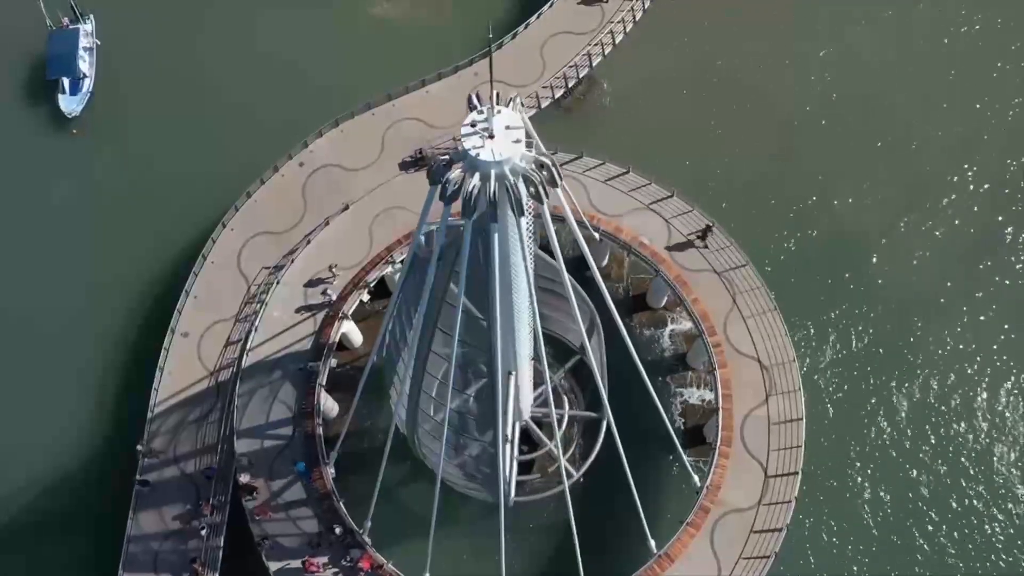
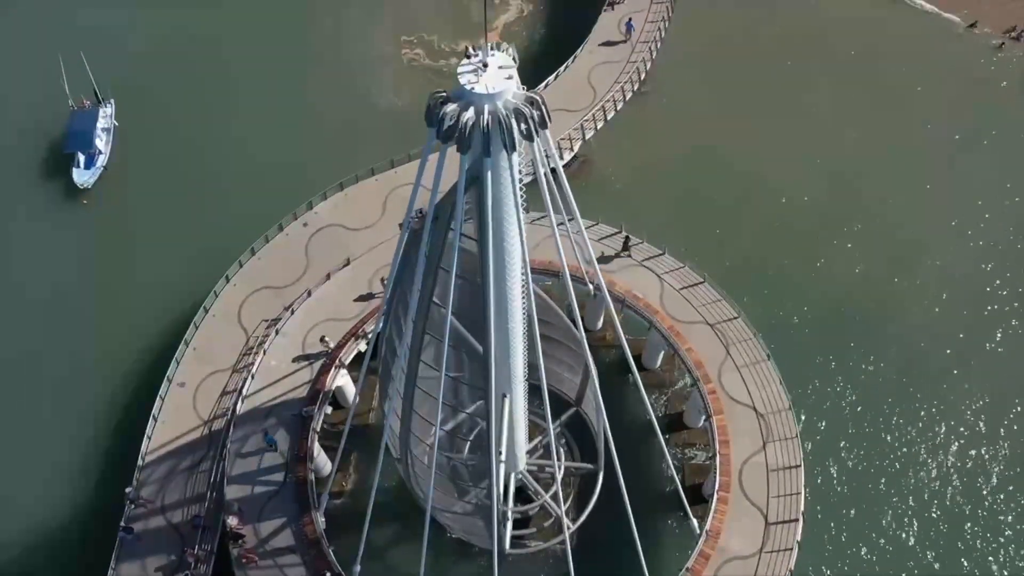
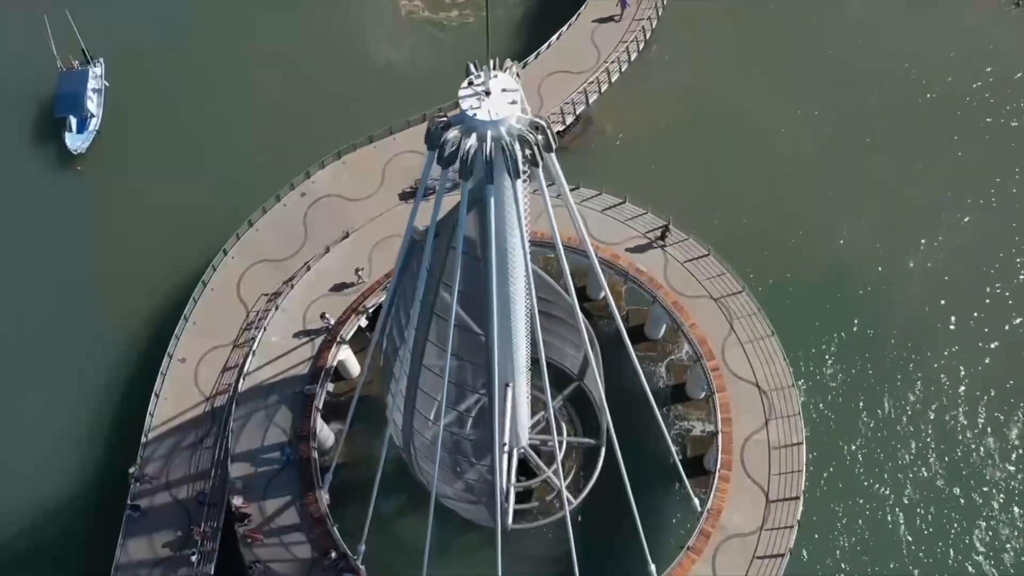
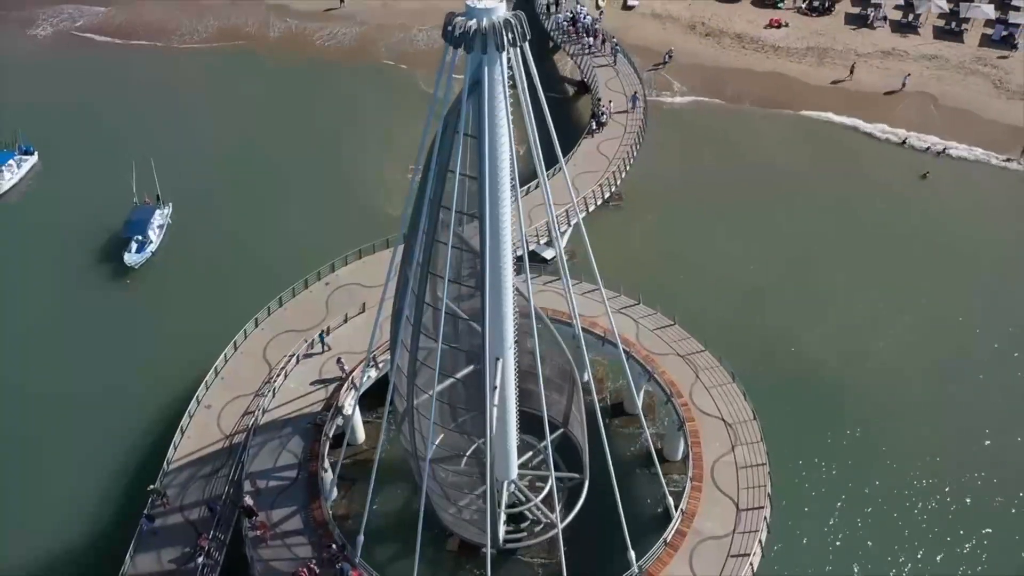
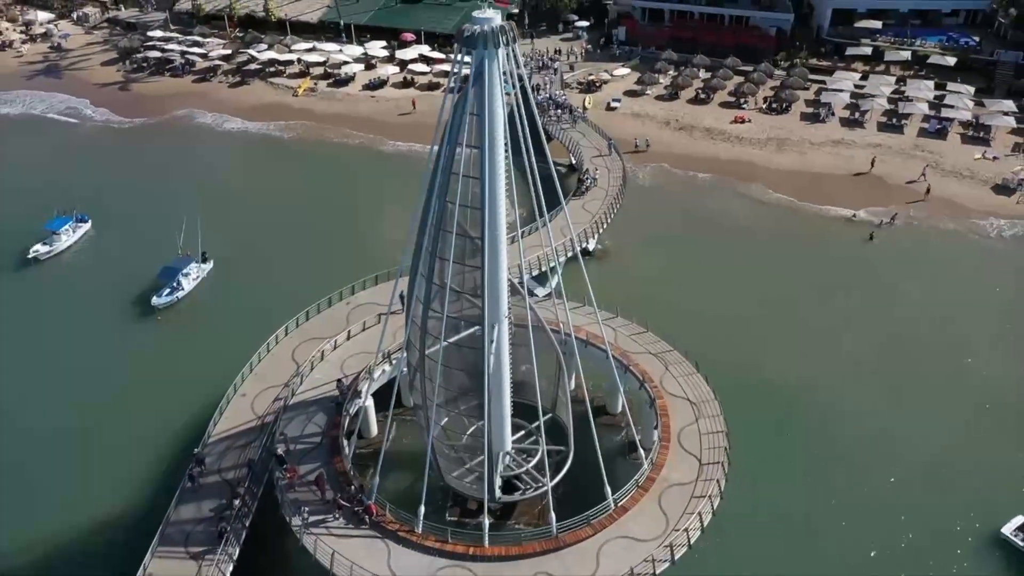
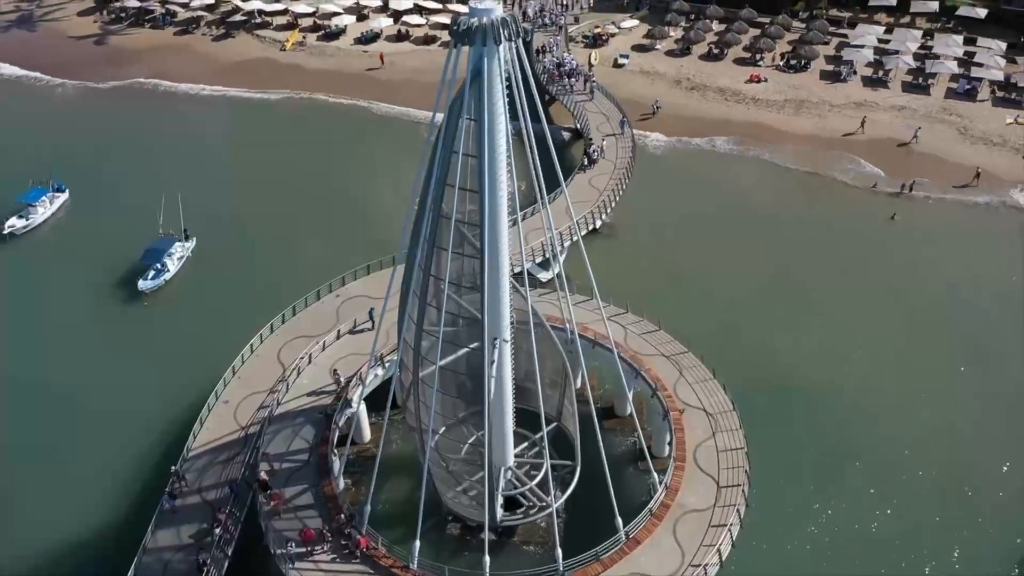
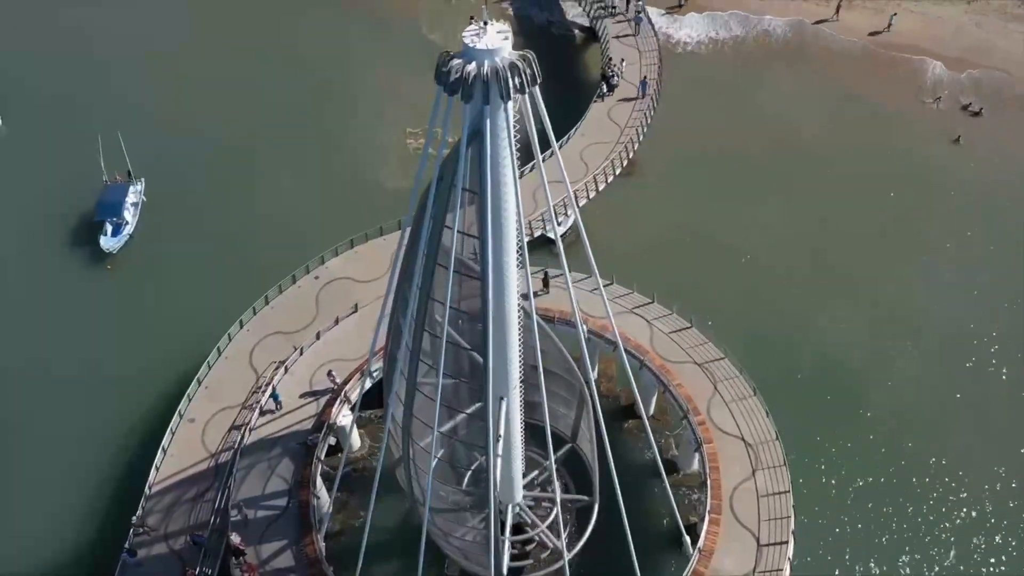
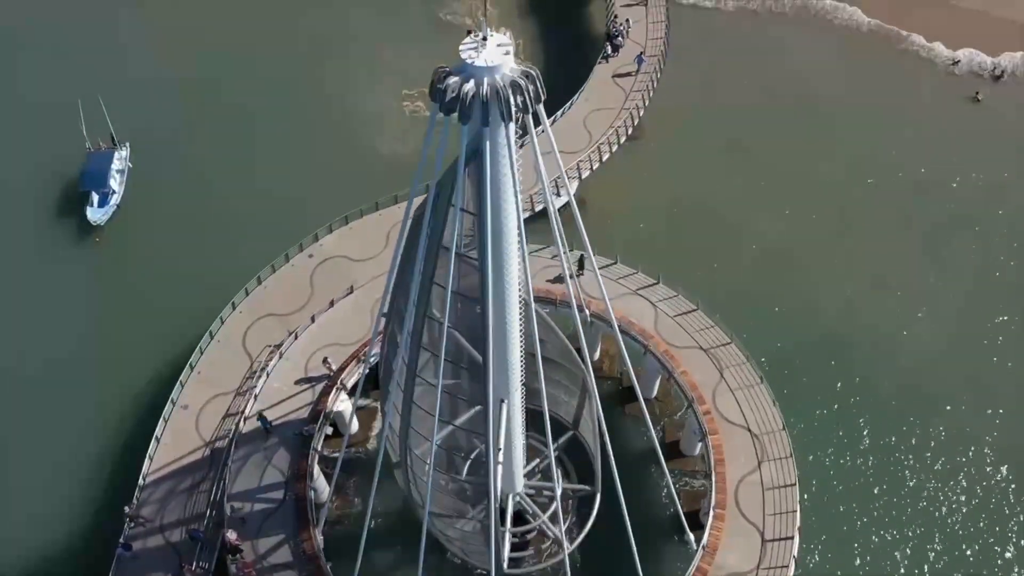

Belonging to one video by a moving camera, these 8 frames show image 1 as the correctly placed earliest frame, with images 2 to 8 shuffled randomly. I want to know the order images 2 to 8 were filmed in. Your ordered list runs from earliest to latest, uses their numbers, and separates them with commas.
3, 2, 8, 7, 4, 6, 5
